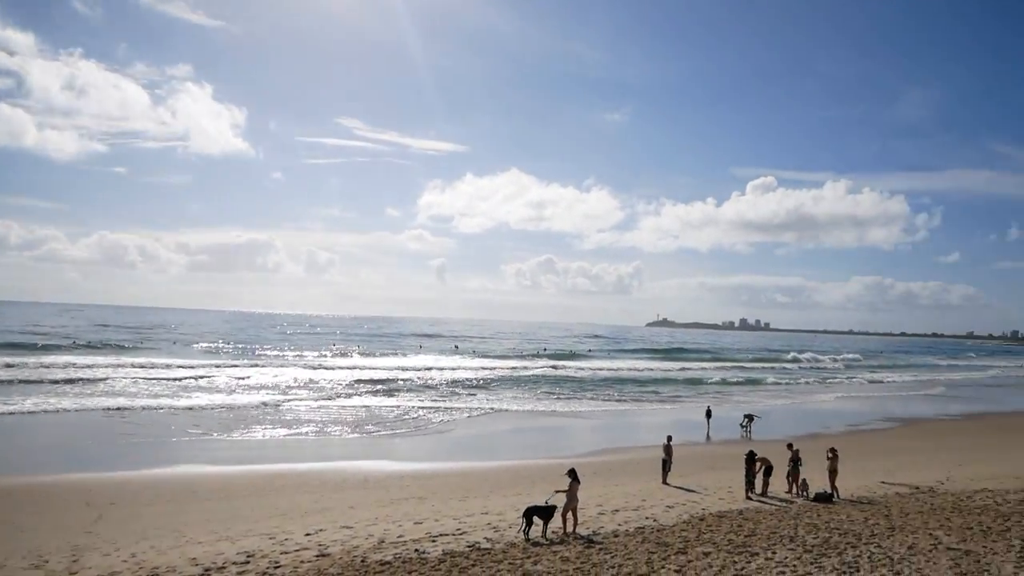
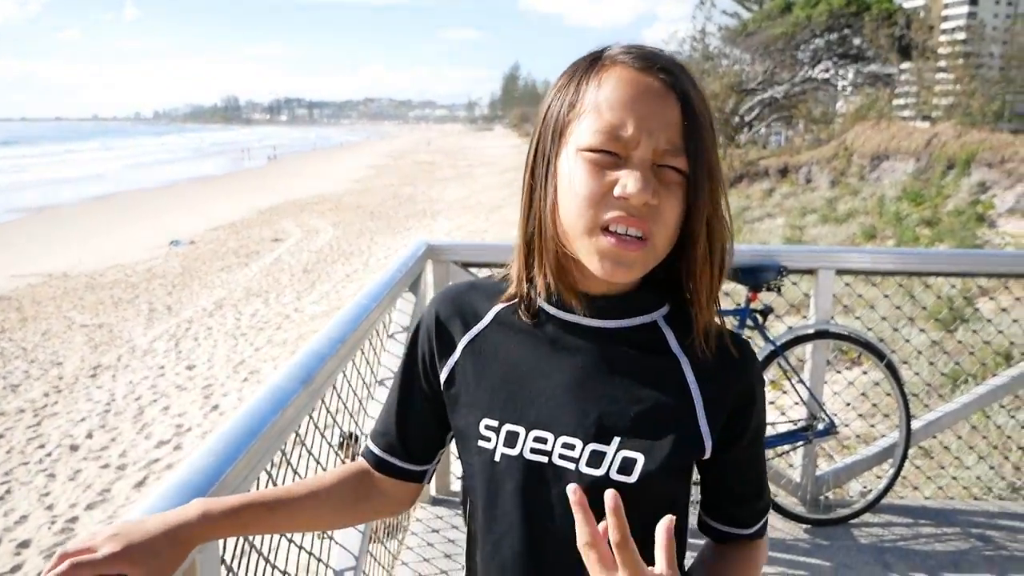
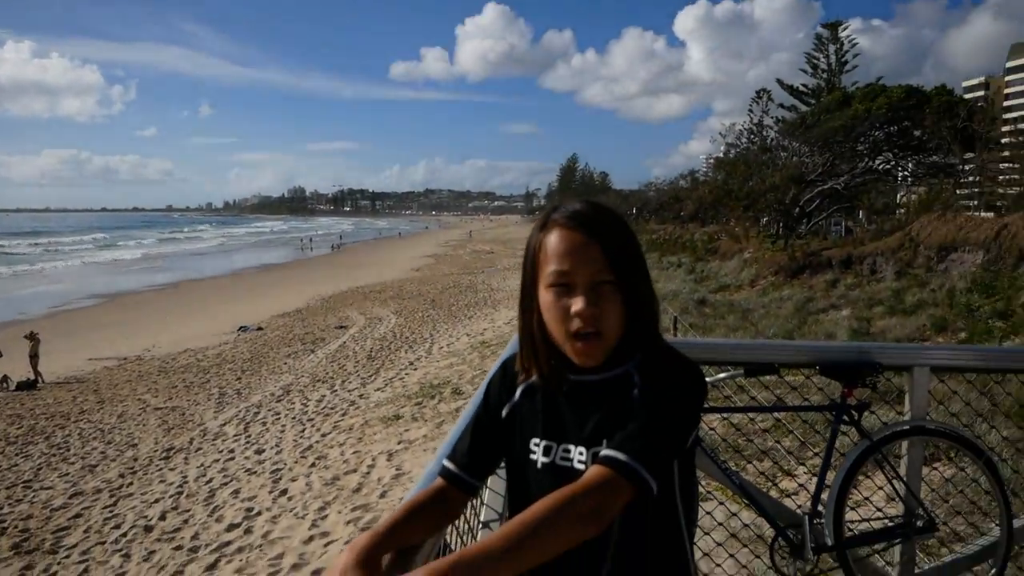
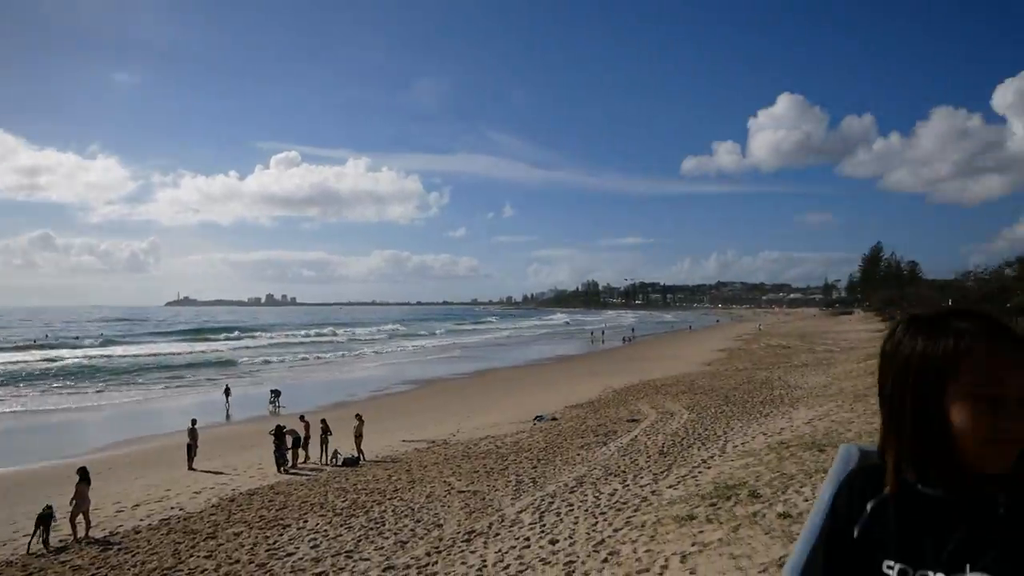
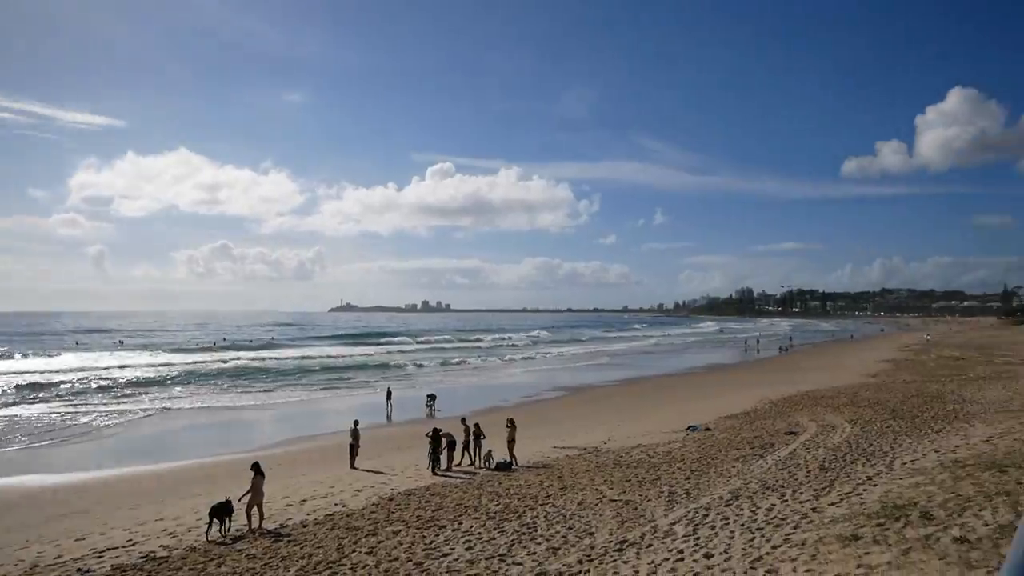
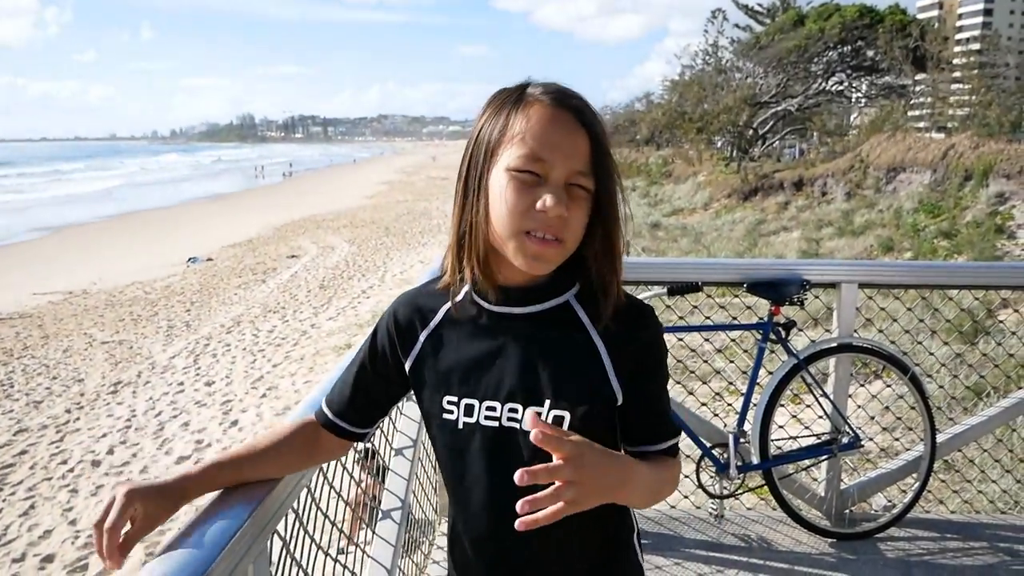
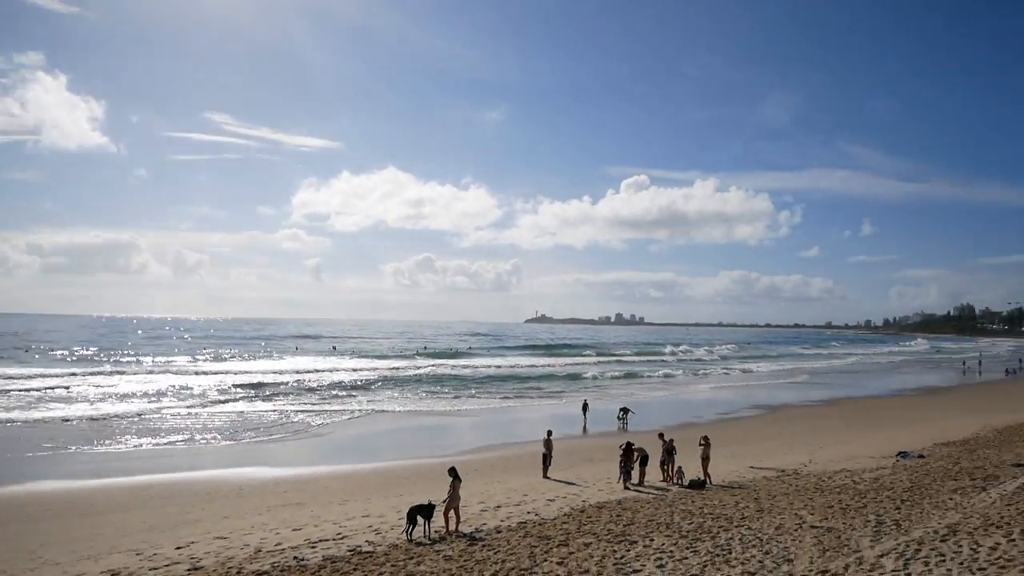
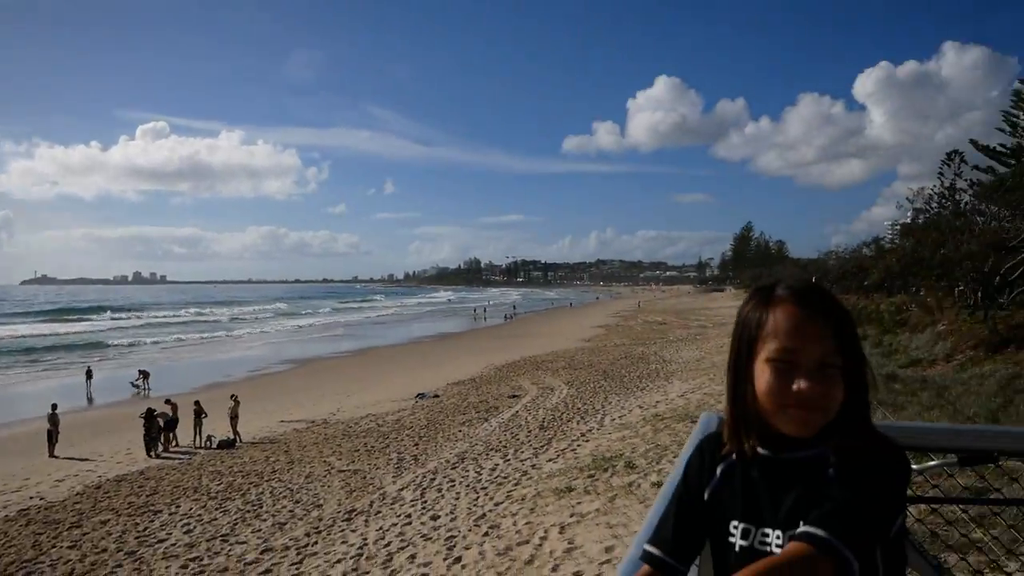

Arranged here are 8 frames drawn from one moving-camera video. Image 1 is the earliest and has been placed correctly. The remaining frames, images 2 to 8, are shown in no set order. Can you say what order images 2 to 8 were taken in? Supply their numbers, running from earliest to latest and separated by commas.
7, 5, 4, 8, 3, 6, 2
